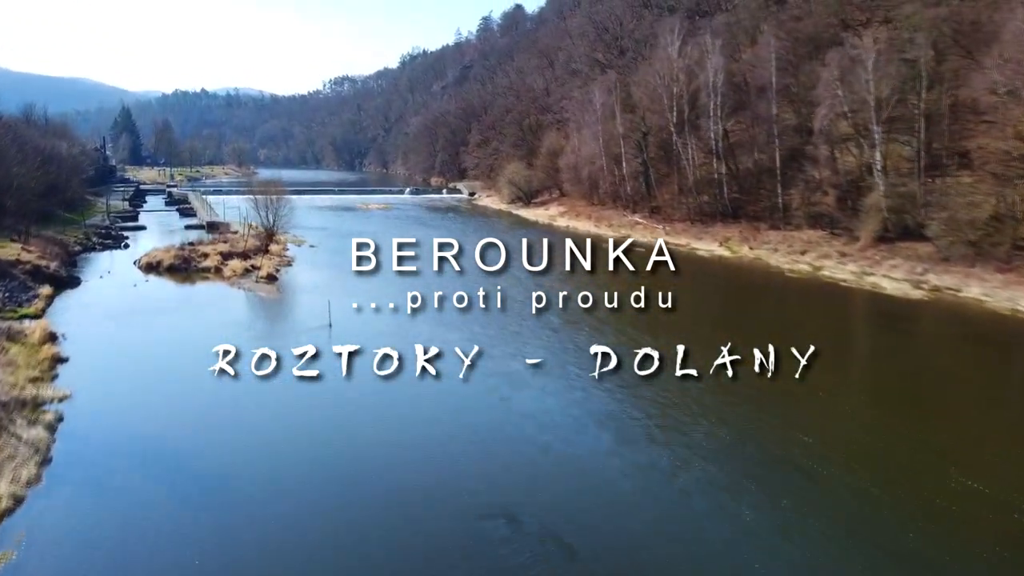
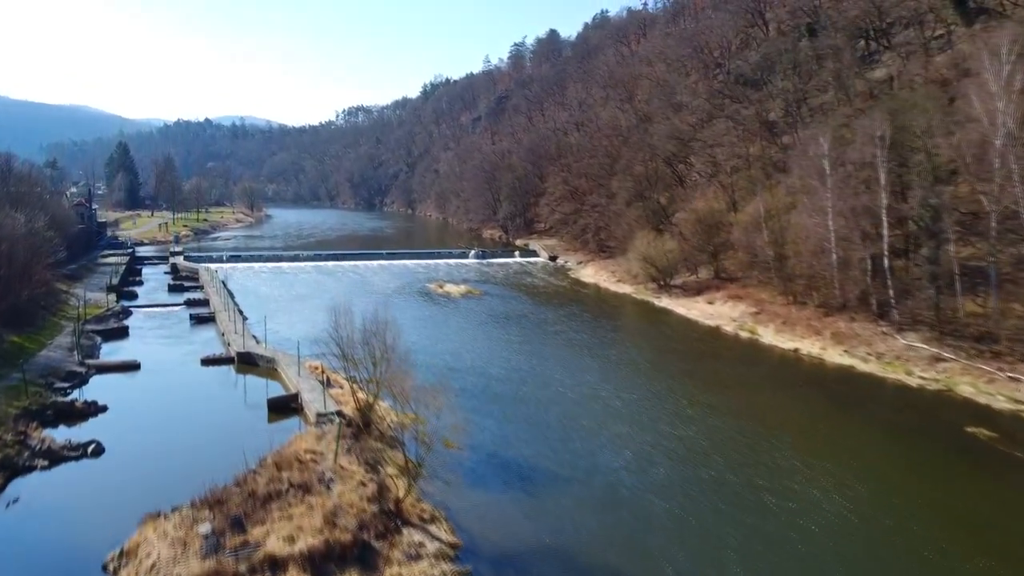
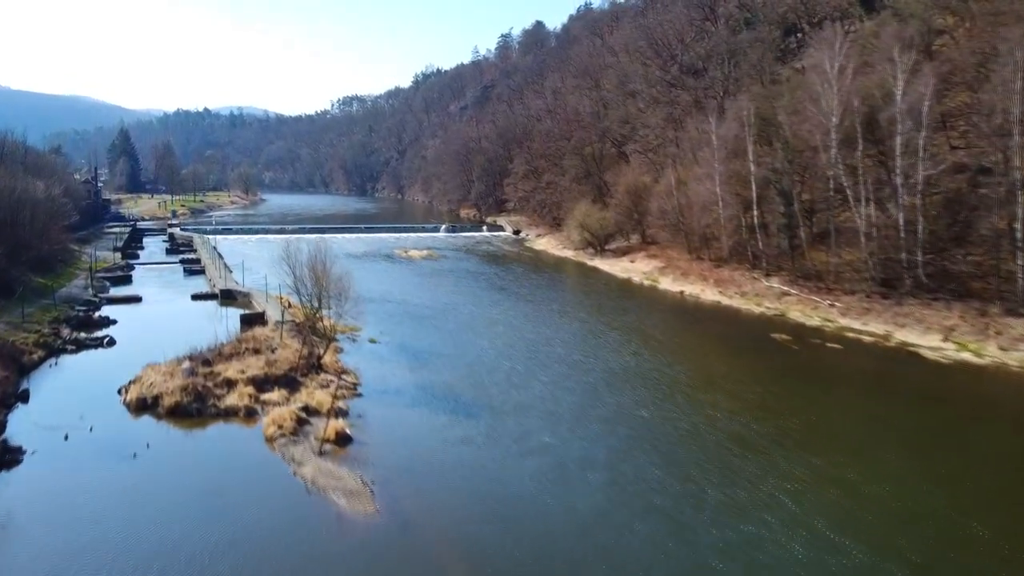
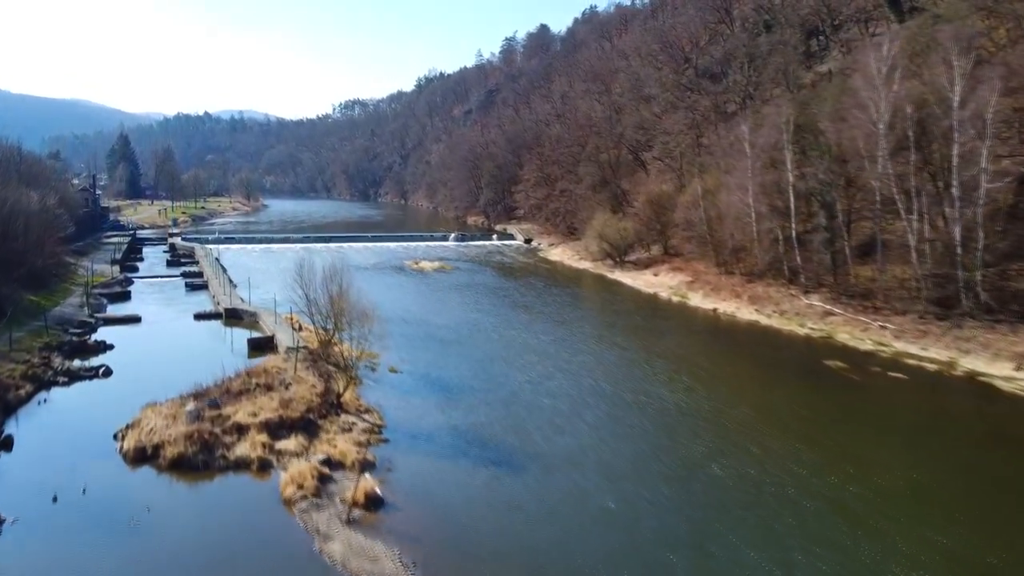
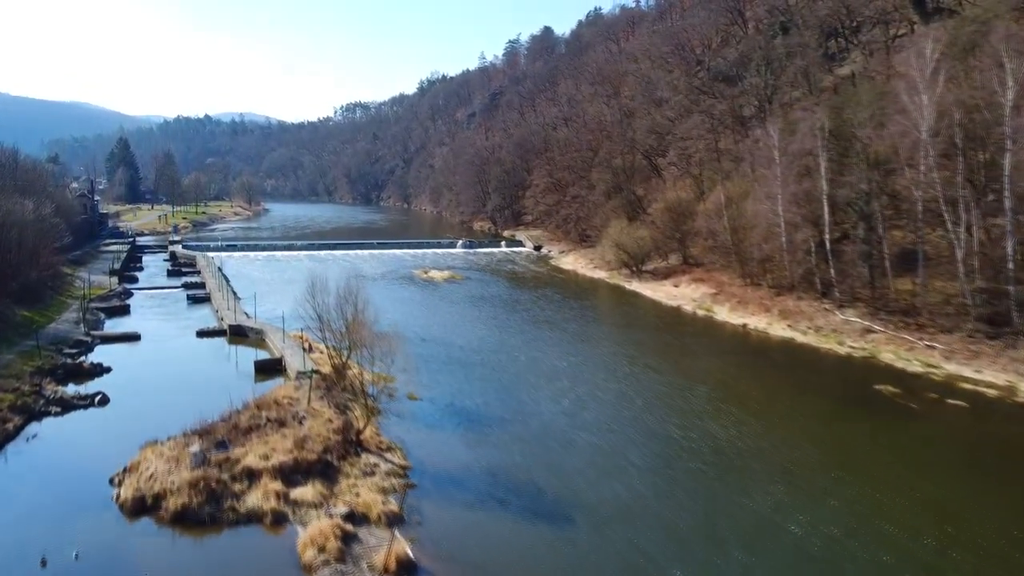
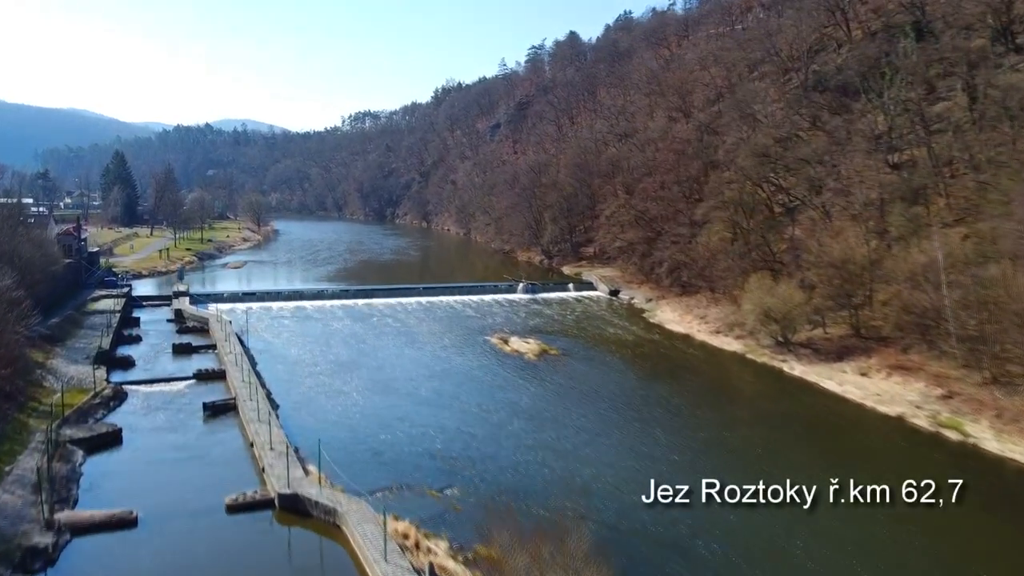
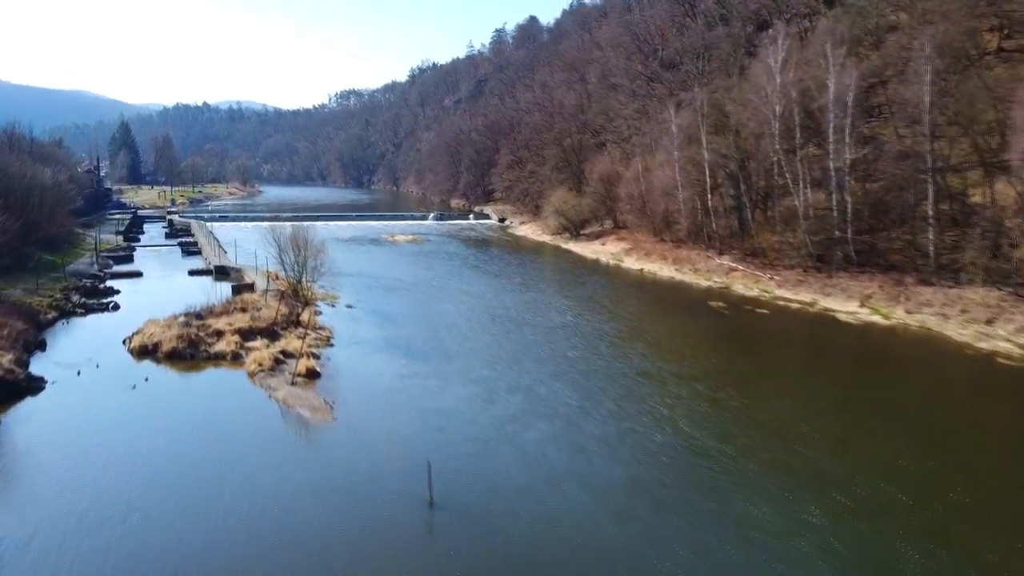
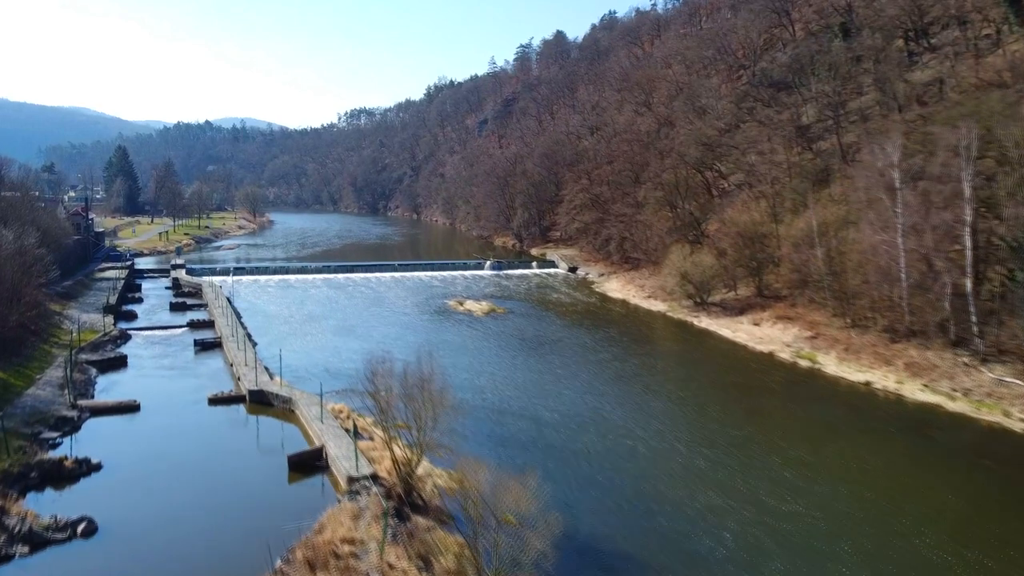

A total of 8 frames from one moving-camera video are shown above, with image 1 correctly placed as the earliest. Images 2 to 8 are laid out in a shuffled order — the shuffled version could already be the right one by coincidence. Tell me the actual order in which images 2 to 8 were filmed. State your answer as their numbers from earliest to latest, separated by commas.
7, 3, 4, 5, 2, 8, 6
